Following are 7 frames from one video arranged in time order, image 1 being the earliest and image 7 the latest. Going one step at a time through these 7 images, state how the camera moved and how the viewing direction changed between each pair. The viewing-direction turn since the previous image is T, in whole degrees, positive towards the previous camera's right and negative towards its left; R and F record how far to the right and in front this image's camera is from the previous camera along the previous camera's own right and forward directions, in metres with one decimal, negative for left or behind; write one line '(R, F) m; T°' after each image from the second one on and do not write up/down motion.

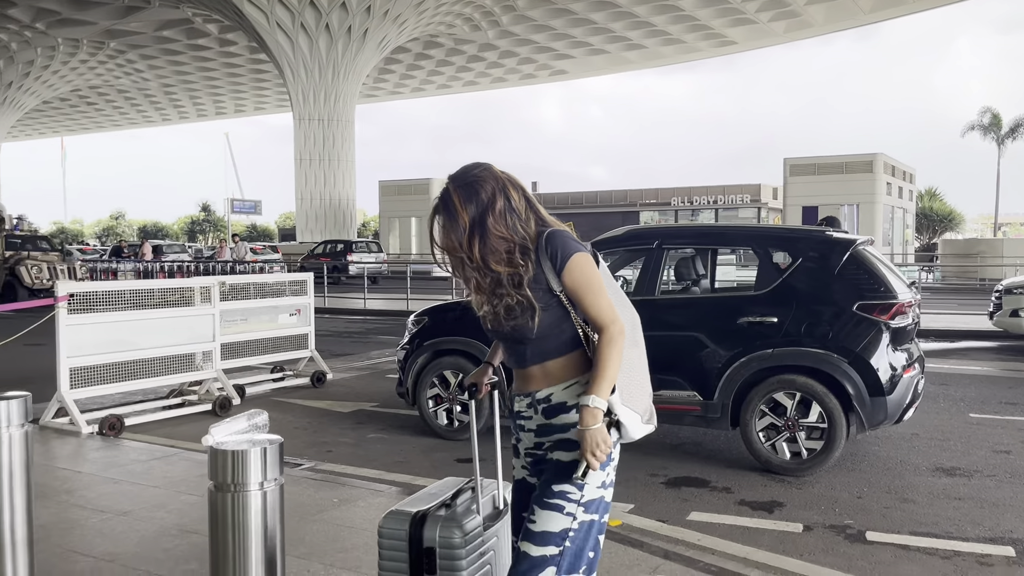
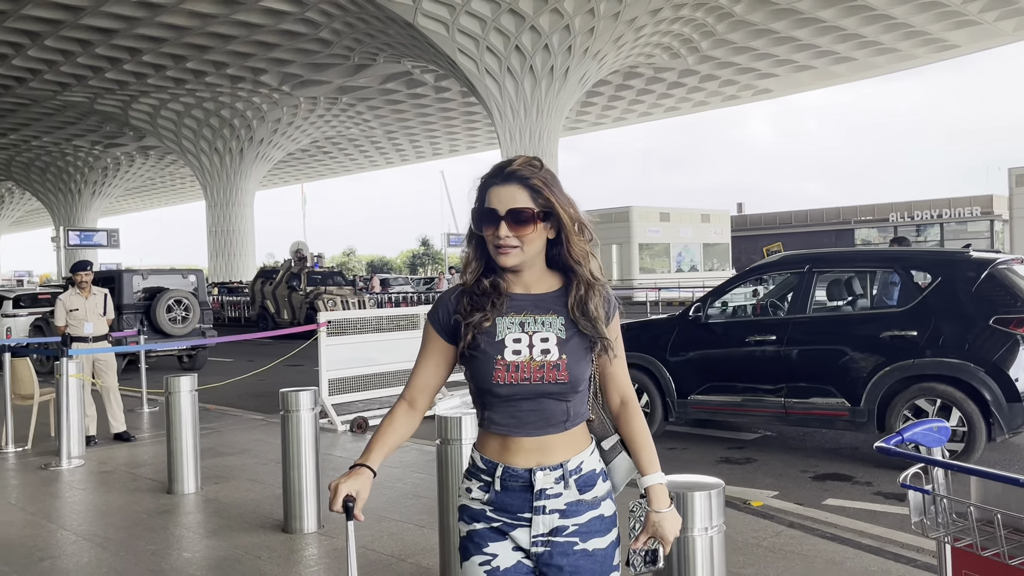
(+0.4, -1.2) m; -14°
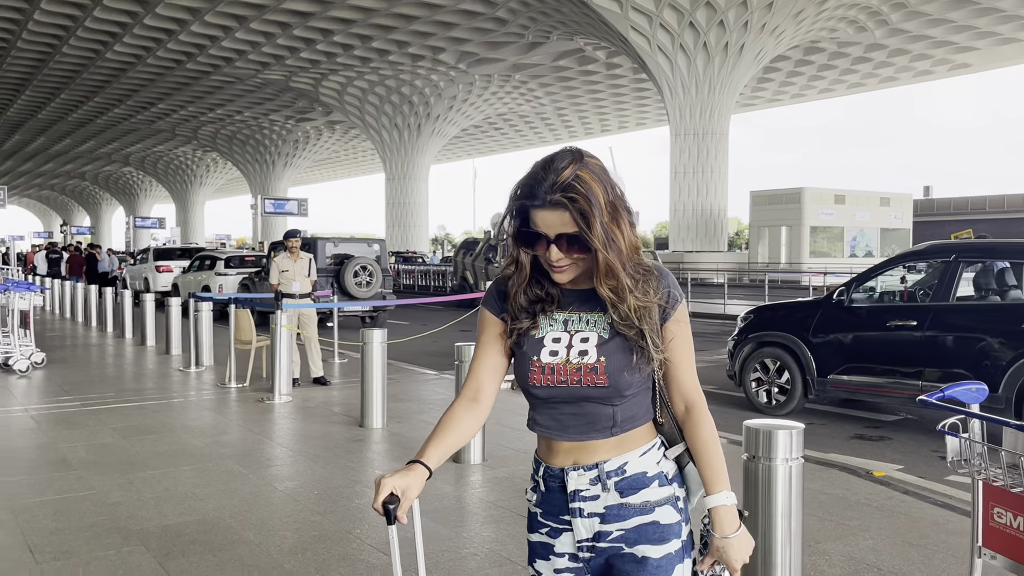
(+0.1, -0.8) m; -11°
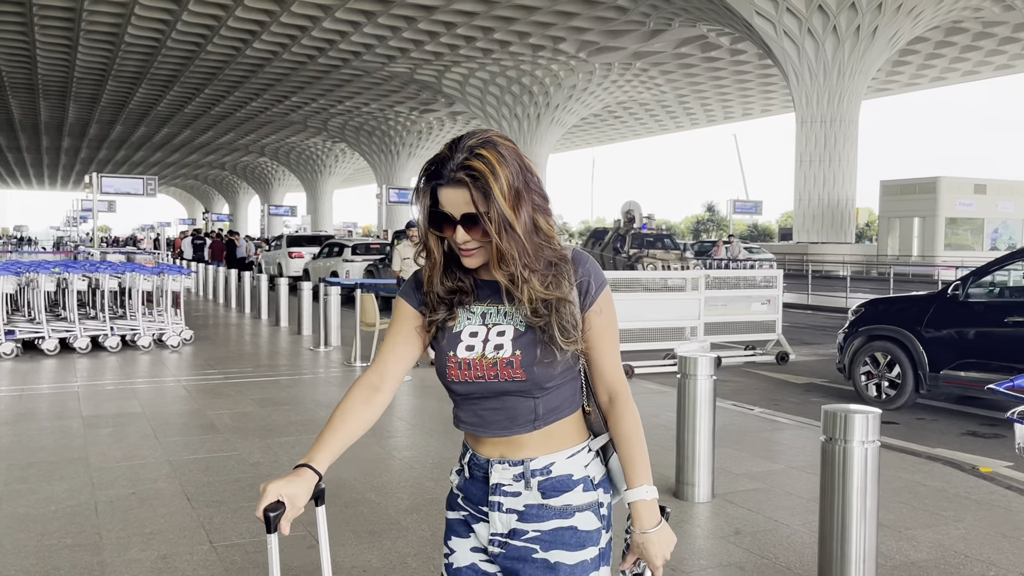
(+0.1, -0.3) m; -8°
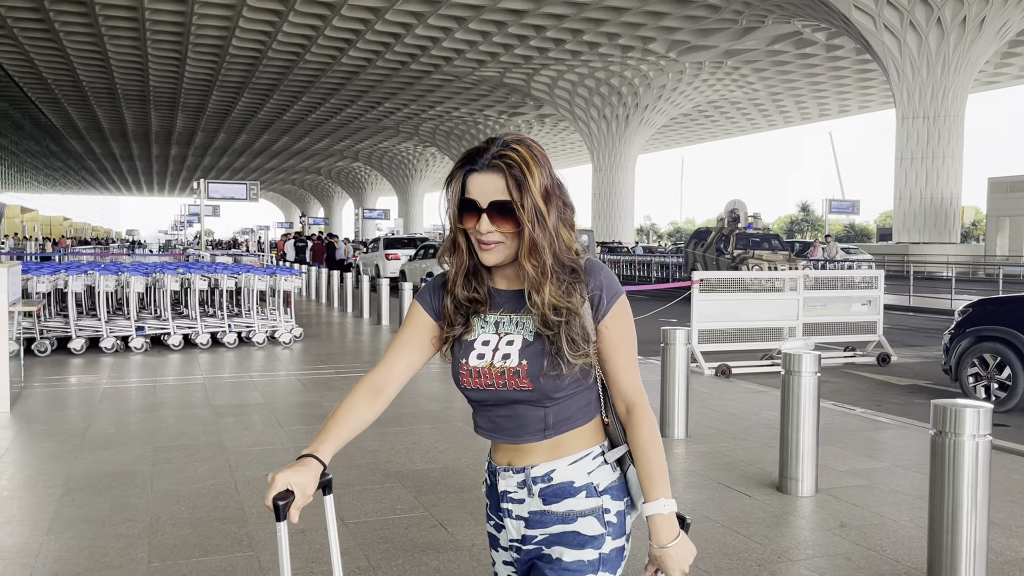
(-0.1, -0.2) m; -6°
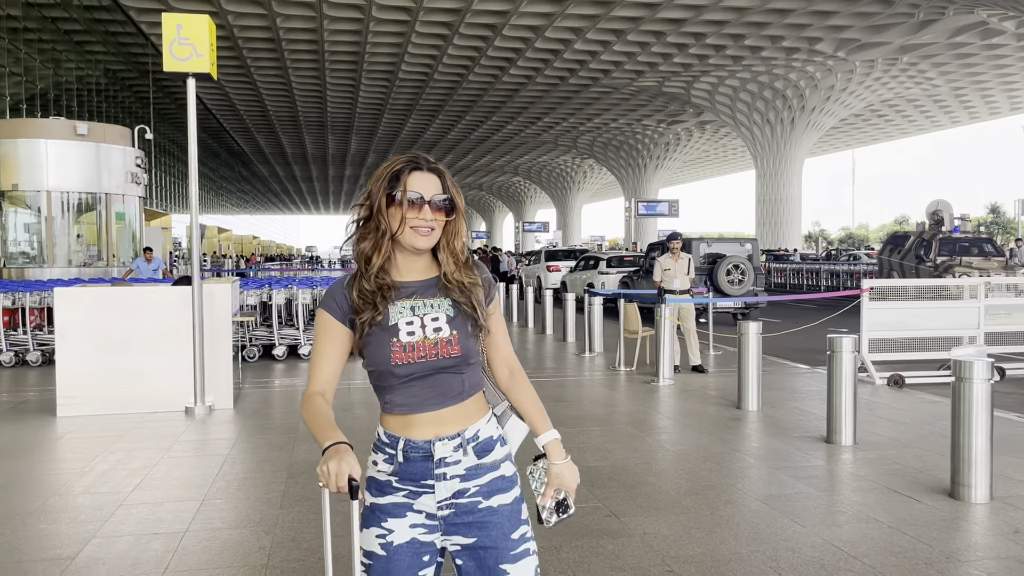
(0.0, -0.4) m; -11°
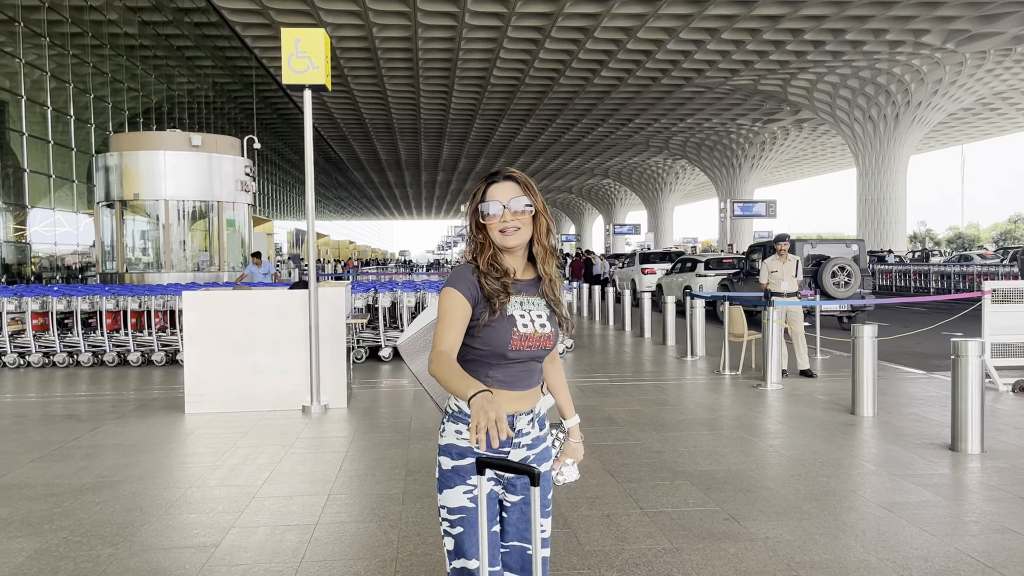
(-0.2, -0.1) m; -6°
